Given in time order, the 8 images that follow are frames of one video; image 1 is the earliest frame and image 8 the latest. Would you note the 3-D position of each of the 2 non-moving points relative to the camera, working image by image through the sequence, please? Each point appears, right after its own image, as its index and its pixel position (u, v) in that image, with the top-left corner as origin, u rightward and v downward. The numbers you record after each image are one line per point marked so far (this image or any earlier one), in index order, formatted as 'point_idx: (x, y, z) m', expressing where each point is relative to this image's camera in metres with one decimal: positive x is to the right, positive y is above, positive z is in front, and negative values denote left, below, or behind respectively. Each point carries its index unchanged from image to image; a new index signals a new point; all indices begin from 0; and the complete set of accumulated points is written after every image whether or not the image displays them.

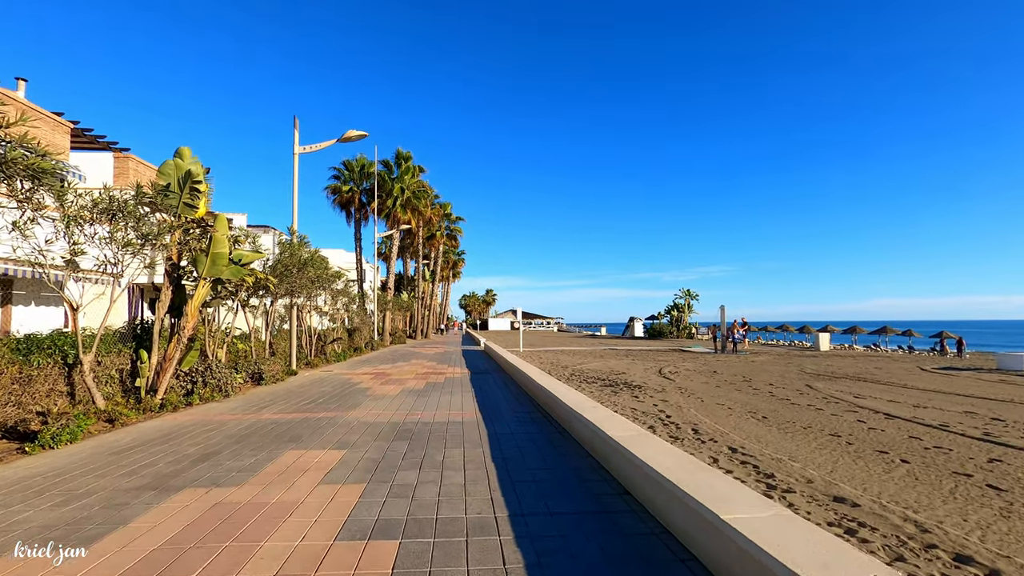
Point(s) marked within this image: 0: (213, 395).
0: (-5.4, -1.9, +9.3) m
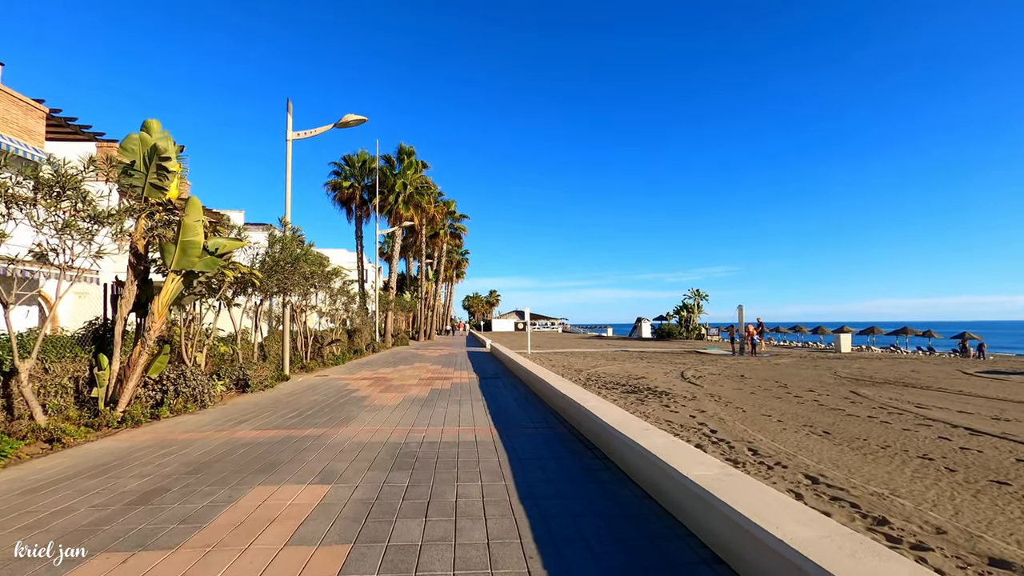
0: (-5.1, -1.9, +8.1) m
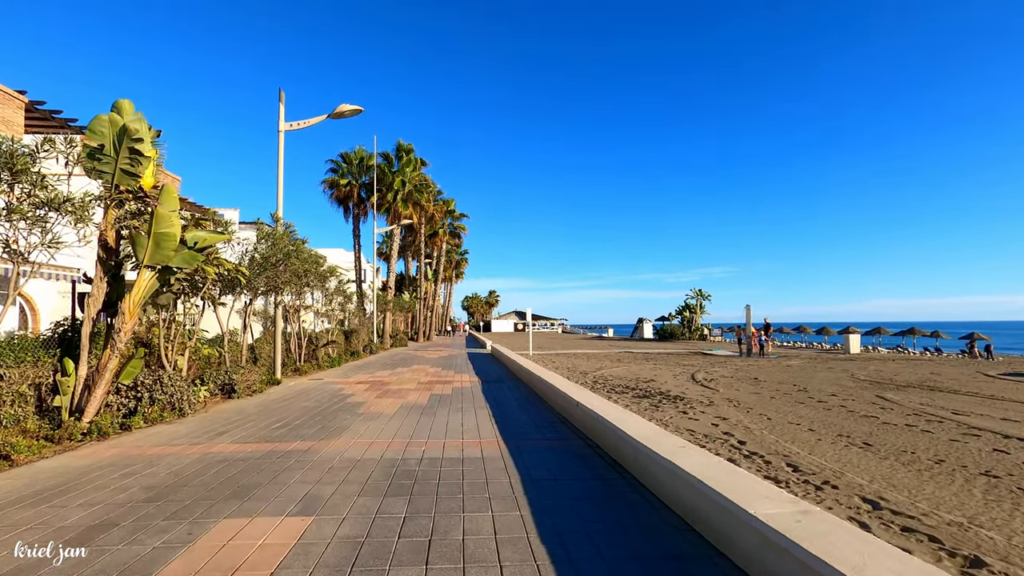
0: (-5.0, -1.8, +7.4) m
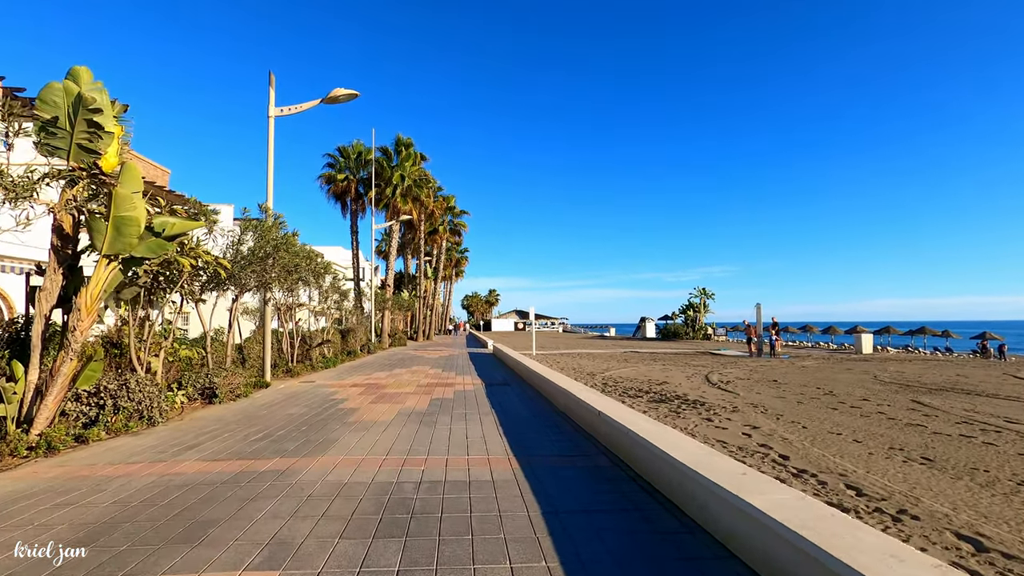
0: (-4.9, -1.7, +6.6) m
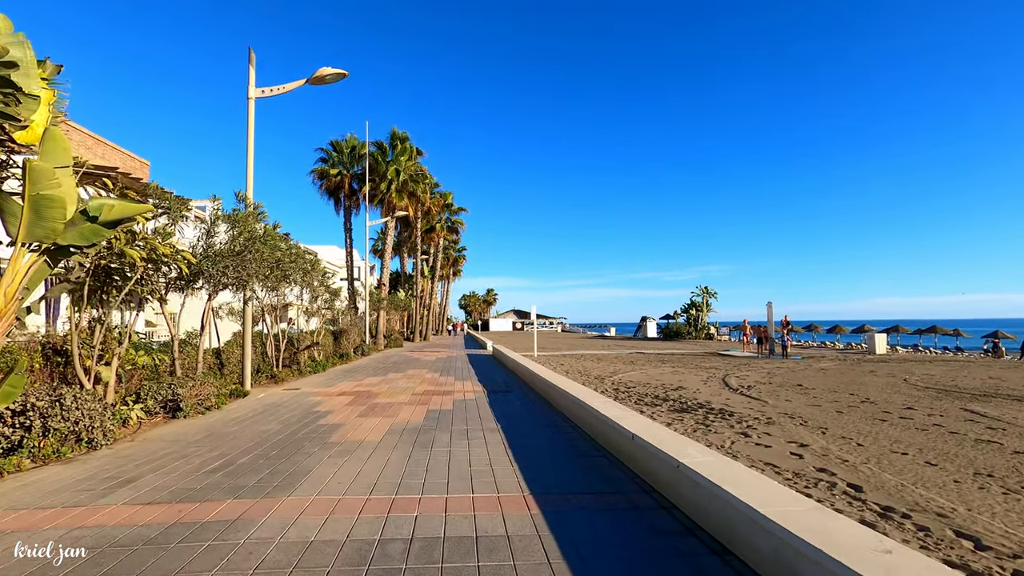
0: (-4.7, -1.7, +5.5) m
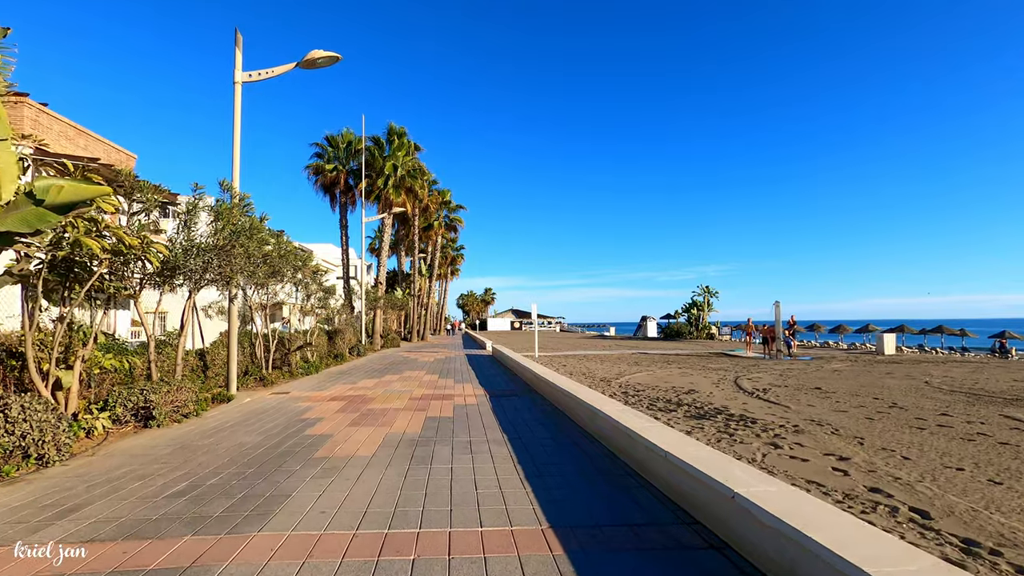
0: (-4.6, -1.6, +4.8) m
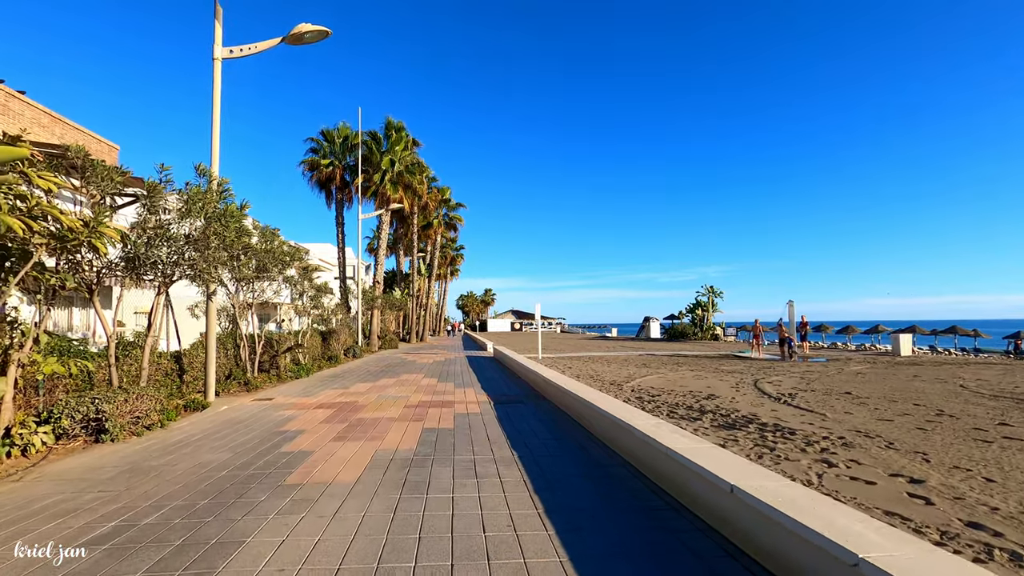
0: (-4.5, -1.6, +3.8) m
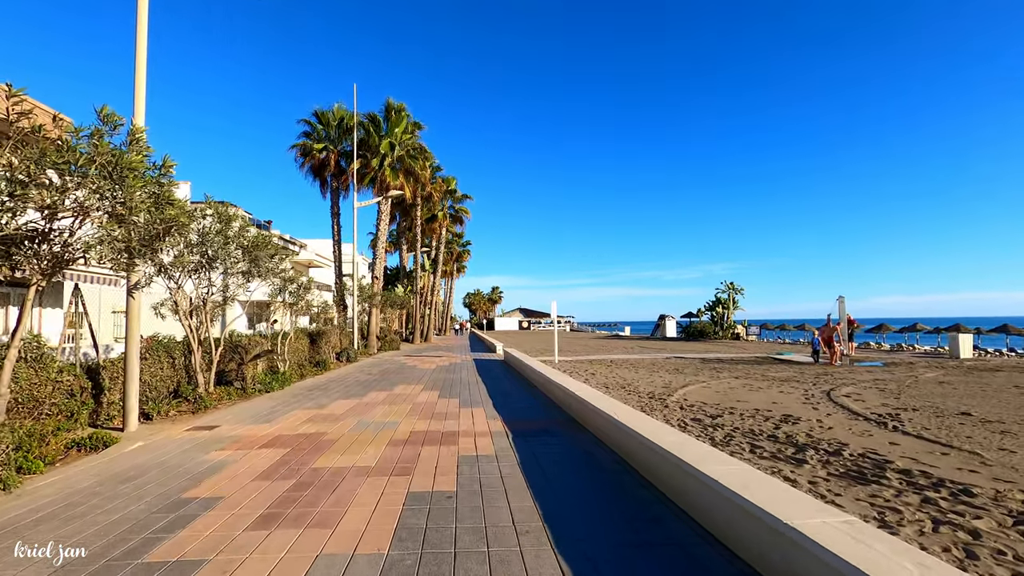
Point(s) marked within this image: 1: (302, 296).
0: (-4.3, -1.5, +1.4) m
1: (-5.8, -0.2, +14.5) m
